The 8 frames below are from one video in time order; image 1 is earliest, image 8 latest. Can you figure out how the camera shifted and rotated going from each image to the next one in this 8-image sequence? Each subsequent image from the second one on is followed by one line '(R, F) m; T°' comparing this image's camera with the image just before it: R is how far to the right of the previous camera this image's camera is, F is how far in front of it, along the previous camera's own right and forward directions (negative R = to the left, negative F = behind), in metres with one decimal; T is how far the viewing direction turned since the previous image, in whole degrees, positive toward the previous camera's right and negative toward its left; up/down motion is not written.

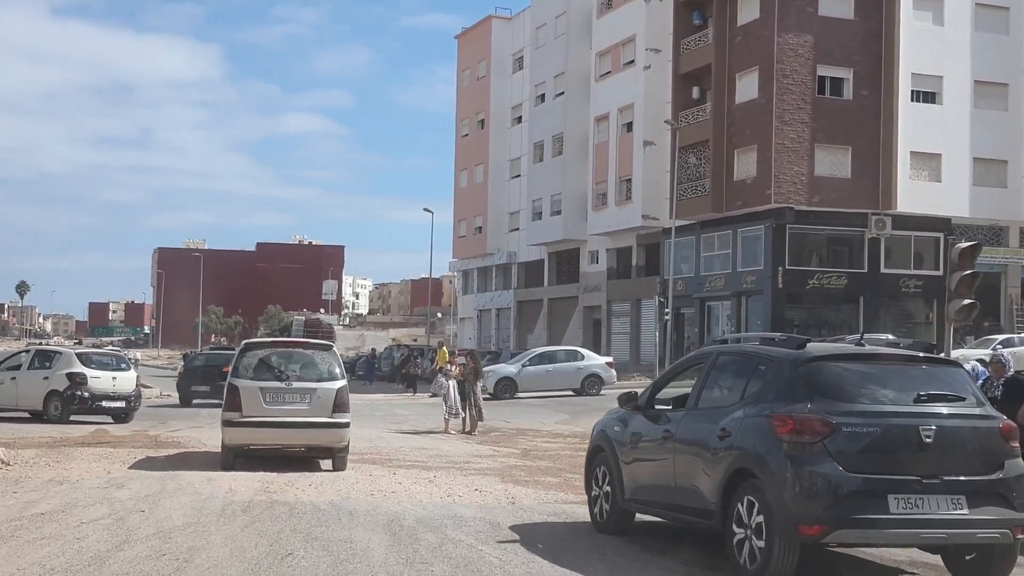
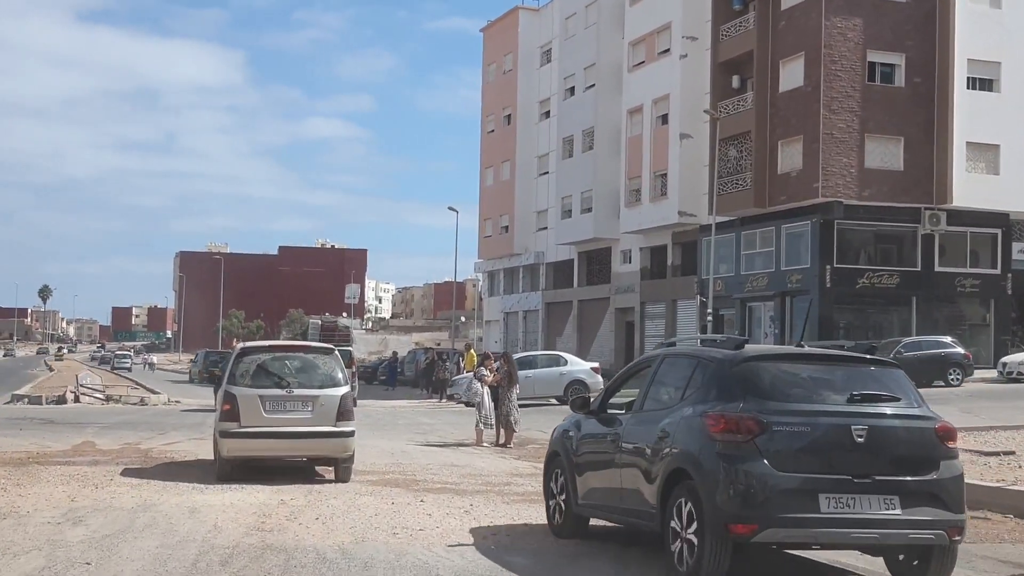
(+0.6, 0.0) m; -1°
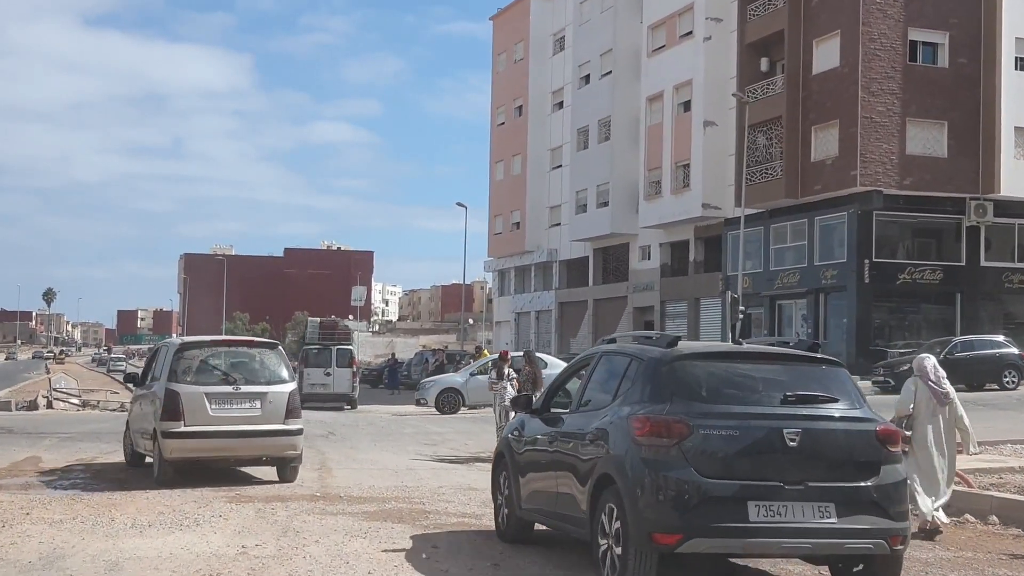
(+0.6, +0.4) m; 0°
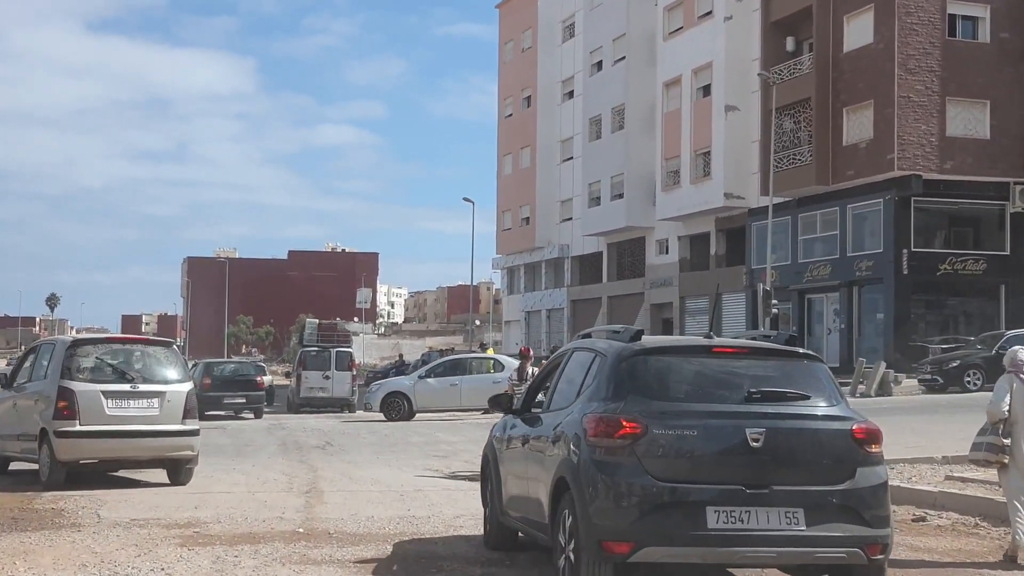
(-0.1, +1.7) m; 0°
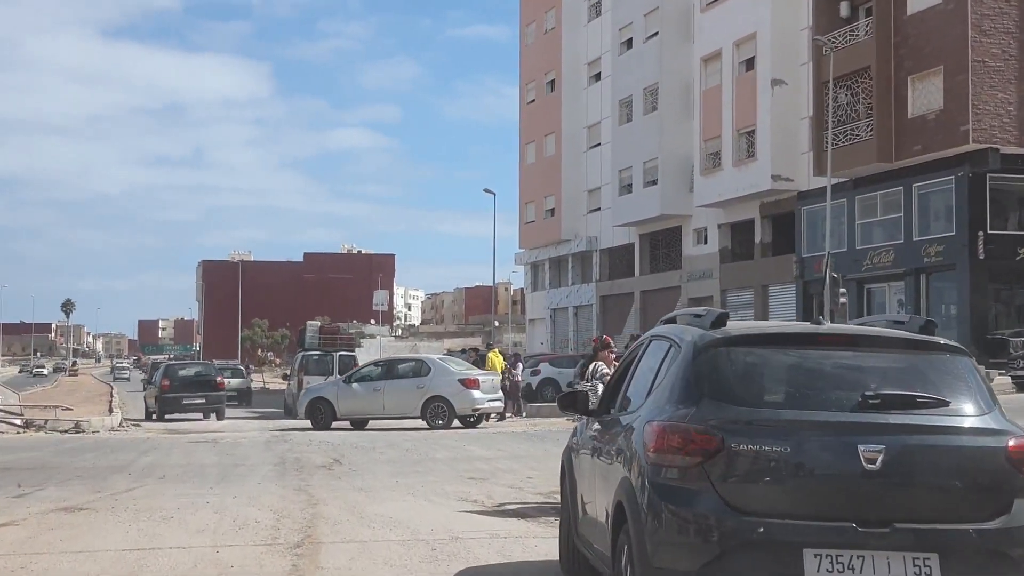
(-0.4, +3.0) m; -1°
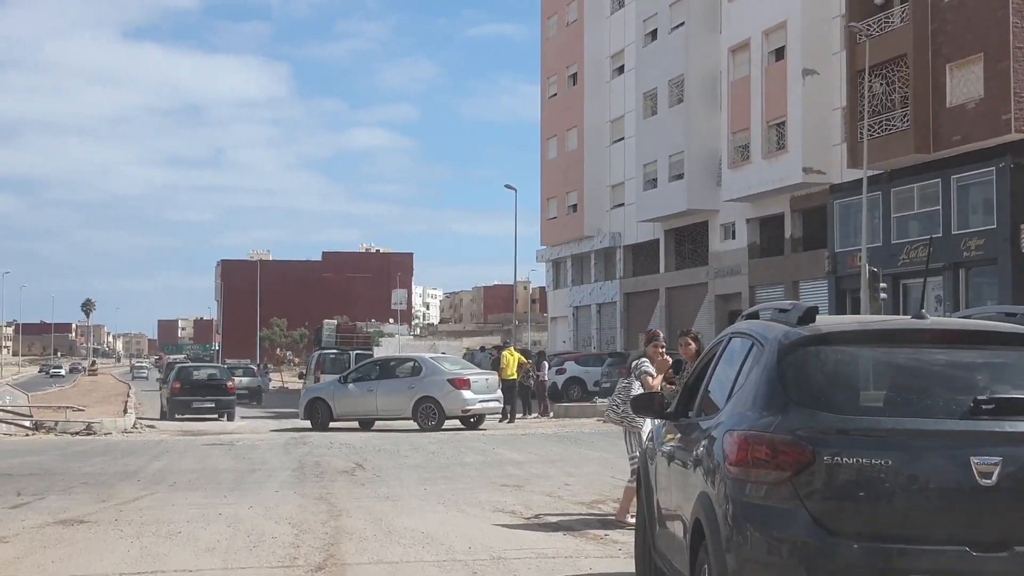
(-0.2, +0.8) m; -1°
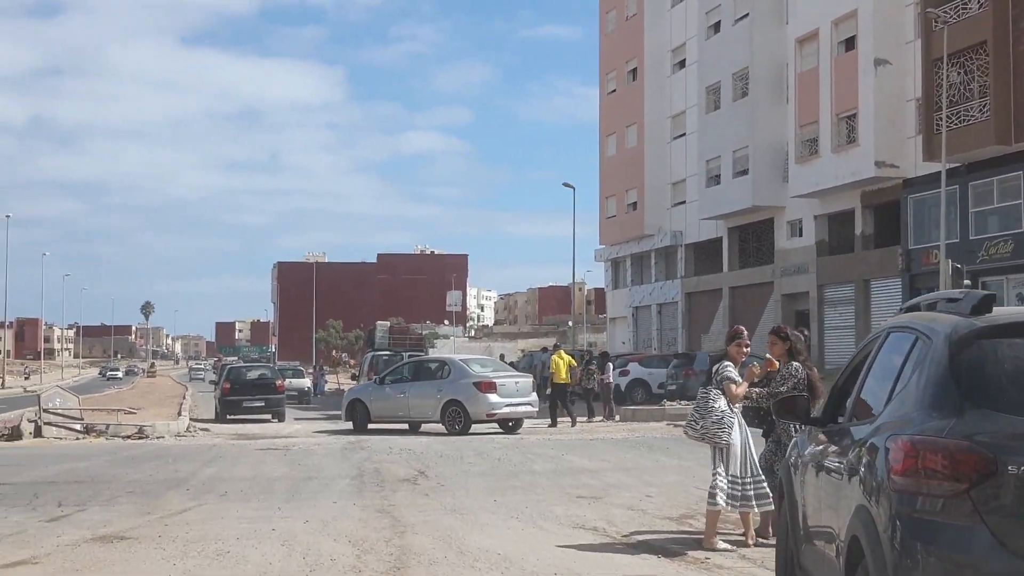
(-0.2, +0.9) m; -3°
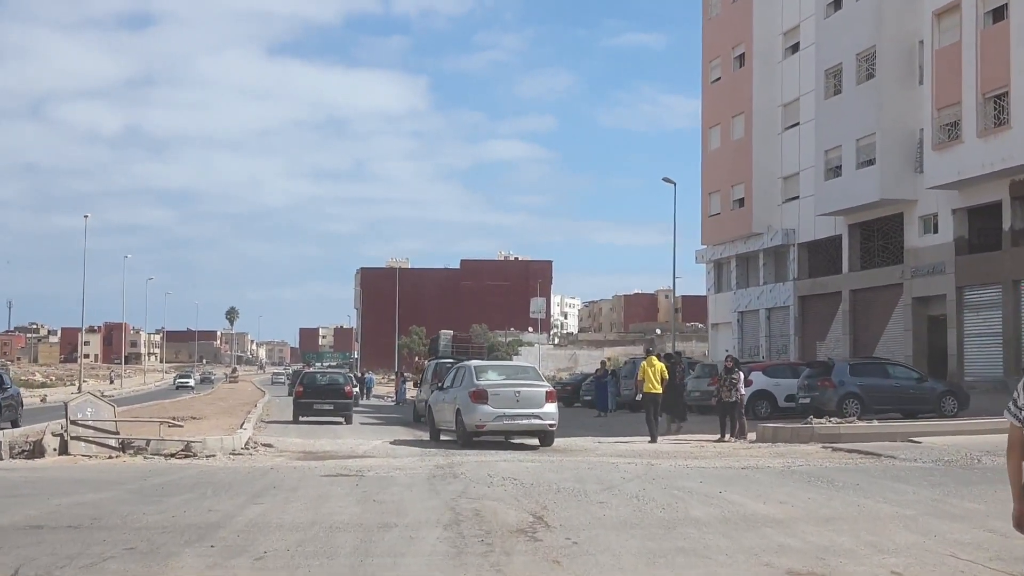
(-0.6, +3.2) m; -4°
